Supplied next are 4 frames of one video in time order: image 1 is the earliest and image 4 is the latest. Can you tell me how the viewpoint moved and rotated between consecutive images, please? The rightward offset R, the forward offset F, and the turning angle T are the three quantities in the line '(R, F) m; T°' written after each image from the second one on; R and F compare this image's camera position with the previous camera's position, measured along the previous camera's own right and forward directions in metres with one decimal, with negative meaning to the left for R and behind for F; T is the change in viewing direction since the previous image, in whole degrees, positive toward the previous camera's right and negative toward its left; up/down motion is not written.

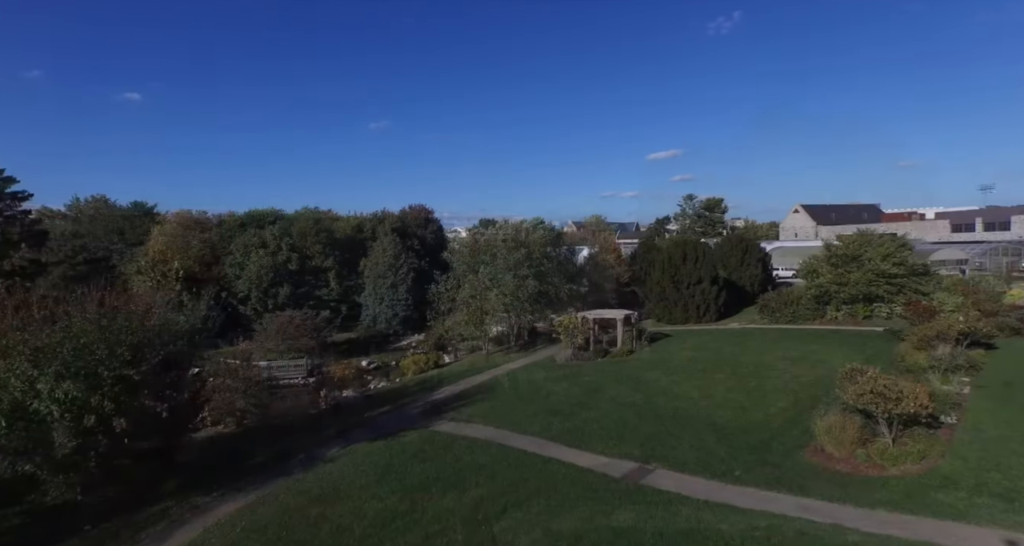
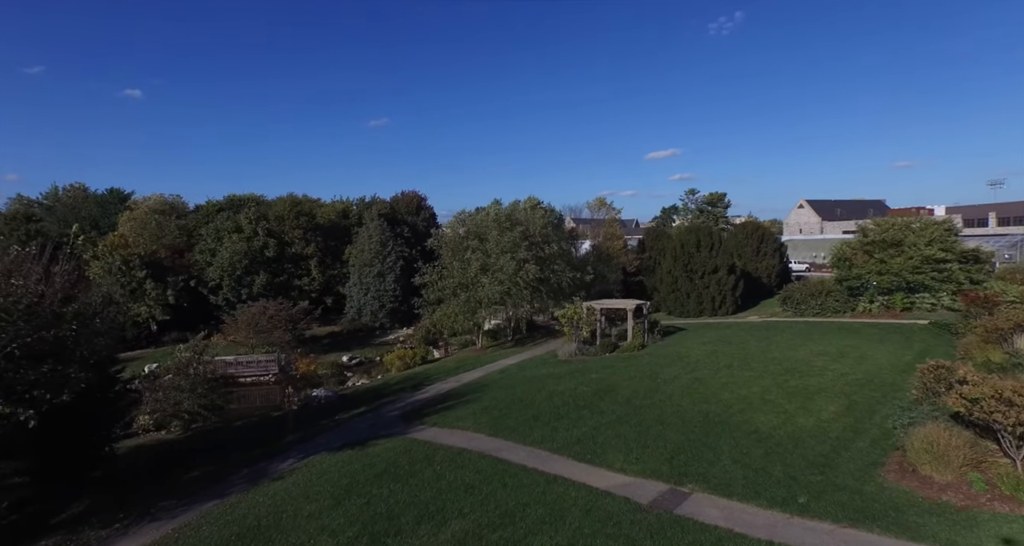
(0.0, +2.6) m; 0°
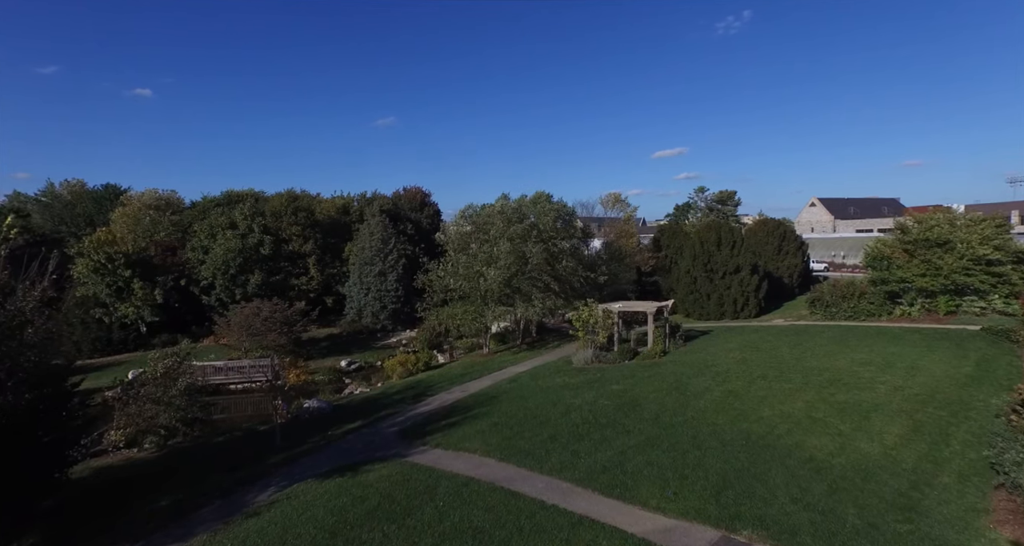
(-0.2, +1.5) m; -1°
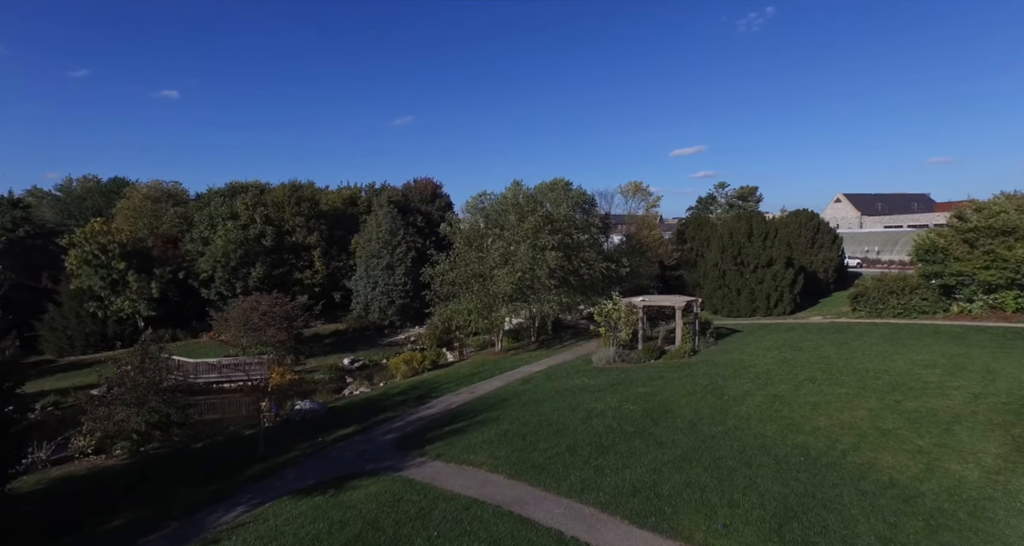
(+0.1, +1.6) m; -2°
